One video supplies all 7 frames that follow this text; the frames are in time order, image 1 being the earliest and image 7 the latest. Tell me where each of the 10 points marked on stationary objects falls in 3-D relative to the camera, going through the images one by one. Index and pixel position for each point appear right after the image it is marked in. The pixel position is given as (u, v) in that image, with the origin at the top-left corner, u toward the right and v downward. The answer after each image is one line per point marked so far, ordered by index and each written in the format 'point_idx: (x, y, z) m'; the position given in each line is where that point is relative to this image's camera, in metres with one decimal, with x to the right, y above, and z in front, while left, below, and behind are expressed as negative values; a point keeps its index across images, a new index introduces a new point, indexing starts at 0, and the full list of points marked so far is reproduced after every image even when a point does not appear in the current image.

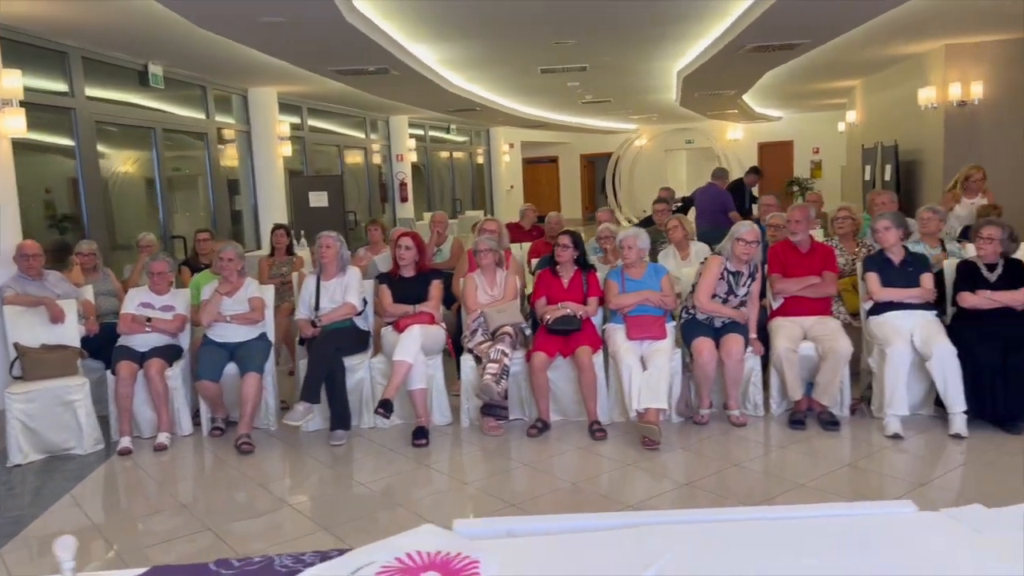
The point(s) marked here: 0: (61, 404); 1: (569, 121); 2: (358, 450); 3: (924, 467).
0: (-2.3, -0.6, +4.2) m
1: (+1.3, +3.7, +18.4) m
2: (-0.8, -0.8, +4.2) m
3: (+1.8, -0.8, +3.7) m
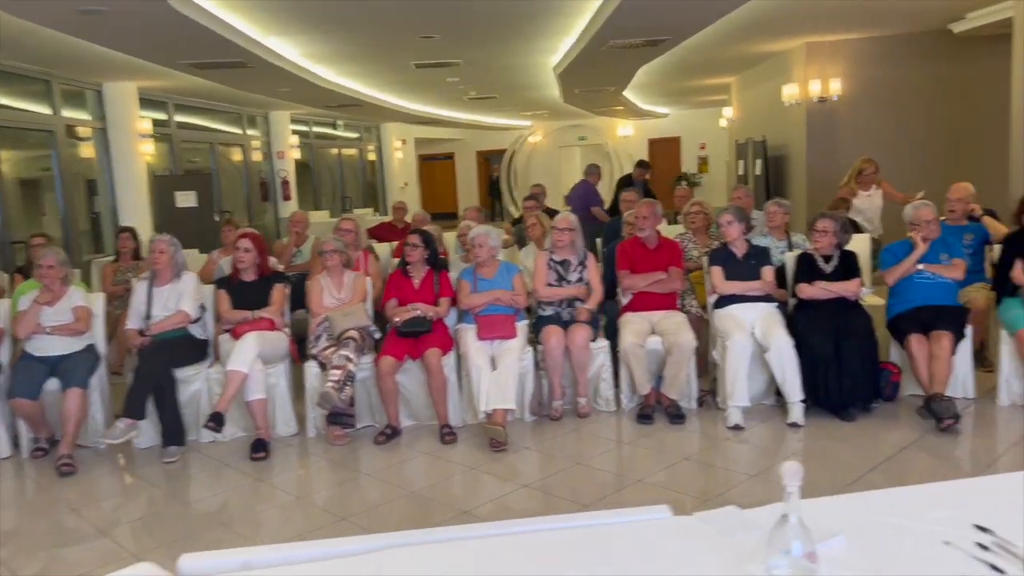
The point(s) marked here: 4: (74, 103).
0: (-3.0, -0.7, +3.8) m
1: (-1.2, +3.8, +18.3) m
2: (-1.6, -0.9, +3.9) m
3: (+1.1, -0.8, +3.7) m
4: (-4.5, +1.9, +8.4) m
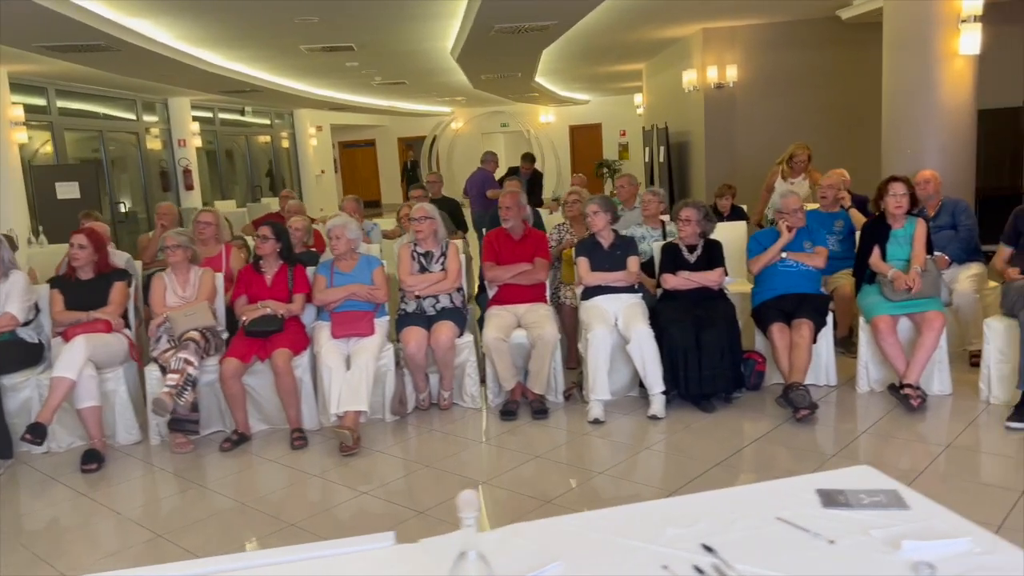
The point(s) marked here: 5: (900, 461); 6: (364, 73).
0: (-3.7, -0.7, +3.4) m
1: (-3.0, +4.0, +17.9) m
2: (-2.2, -0.9, +3.6) m
3: (+0.4, -0.7, +3.7) m
4: (-5.5, +1.9, +7.8) m
5: (+1.5, -0.7, +3.3) m
6: (-2.0, +2.9, +11.0) m
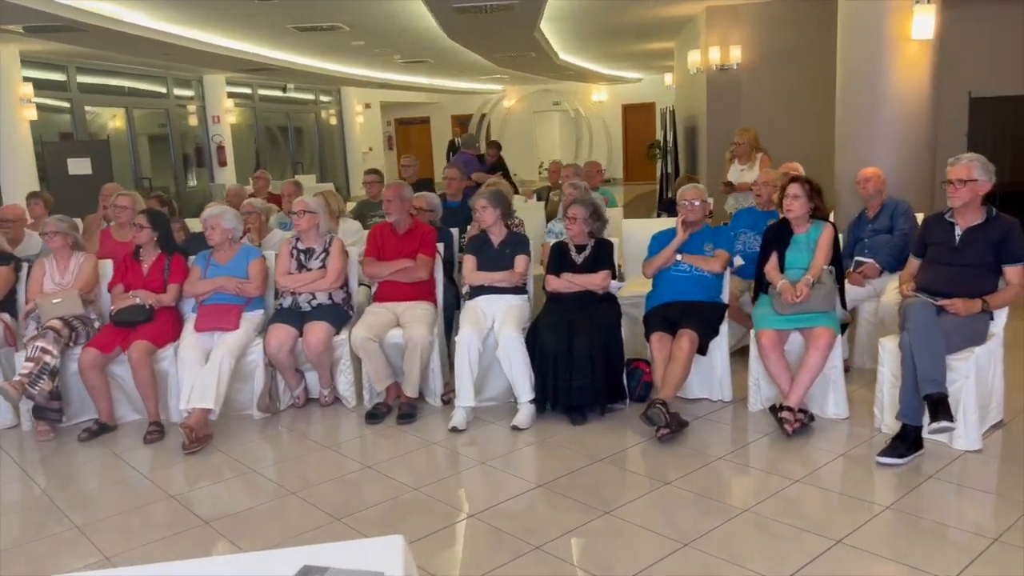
0: (-4.4, -0.6, +3.6) m
1: (-2.0, +4.5, +17.8) m
2: (-2.9, -0.8, +3.7) m
3: (-0.2, -0.7, +3.5) m
4: (-5.7, +2.2, +8.1) m
5: (+0.8, -0.7, +3.0) m
6: (-1.8, +3.1, +10.9) m
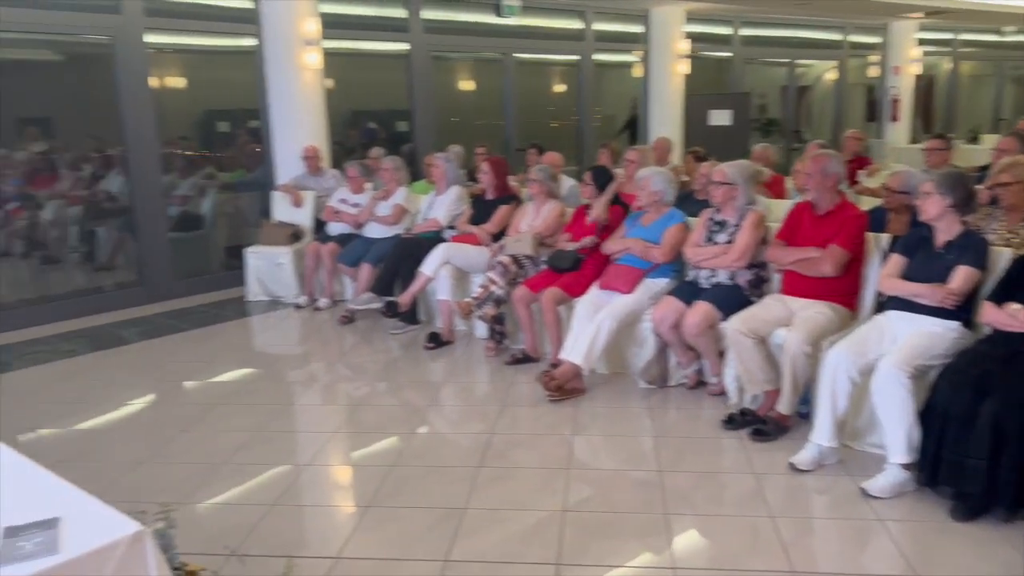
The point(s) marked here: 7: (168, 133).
0: (-1.7, +0.2, +5.9) m
1: (+11.1, +4.4, +13.1) m
2: (-0.7, -0.3, +5.0) m
3: (+0.9, -0.7, +2.8) m
4: (+1.2, +3.0, +9.6) m
5: (+1.2, -0.9, +1.7) m
6: (+5.9, +3.2, +8.4) m
7: (-2.6, +1.2, +6.3) m
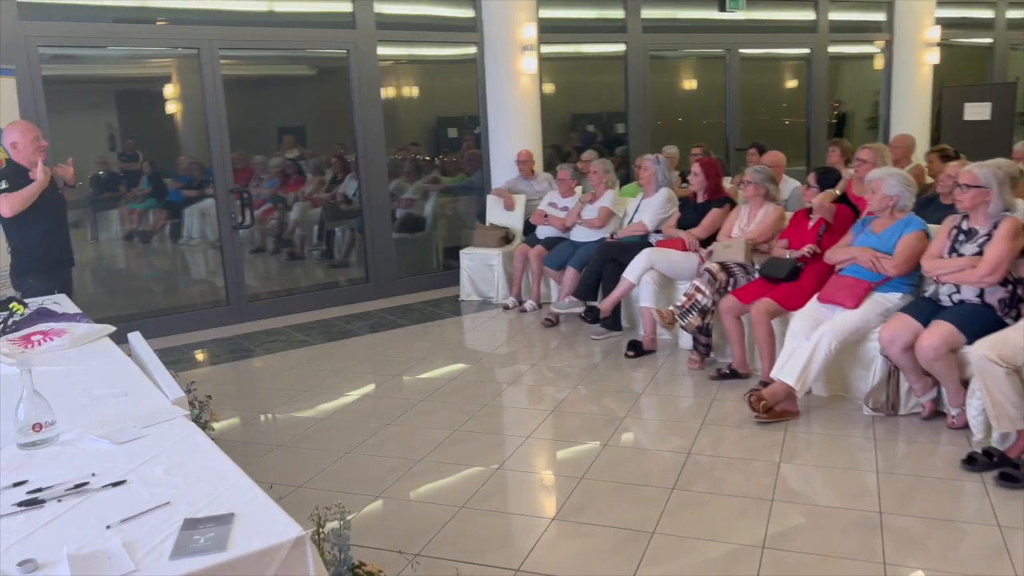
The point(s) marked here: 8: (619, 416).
0: (-0.2, +0.2, +6.1) m
1: (+14.2, +3.9, +9.7) m
2: (+0.5, -0.3, +4.9) m
3: (+1.5, -0.8, +2.4) m
4: (+3.7, +2.9, +8.8) m
5: (+1.5, -1.0, +1.2) m
6: (+7.9, +2.9, +6.5) m
7: (-0.9, +1.2, +6.6) m
8: (+0.5, -0.6, +3.8) m
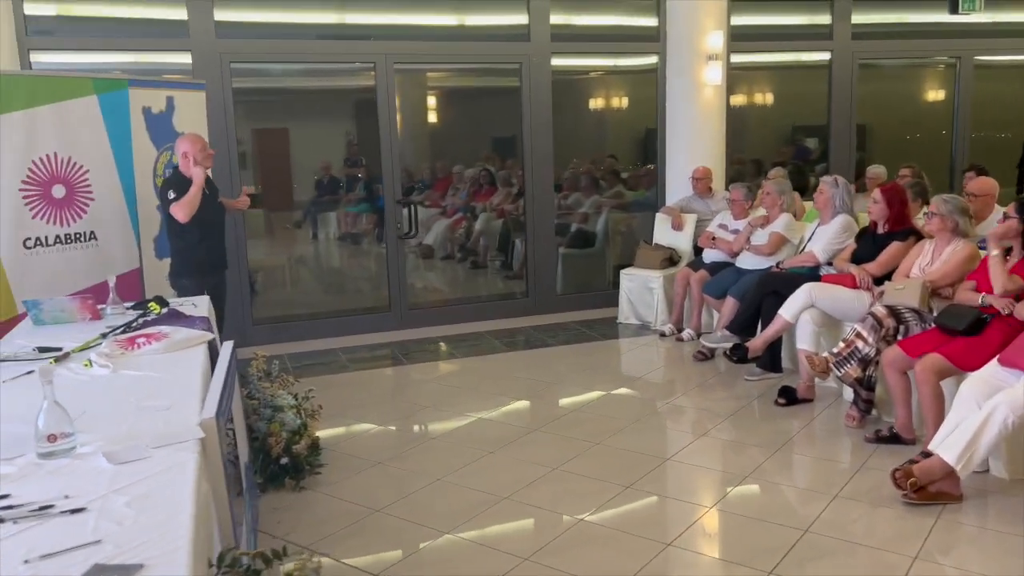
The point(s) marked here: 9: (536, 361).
0: (+1.0, 0.0, +5.7) m
1: (+16.0, +2.8, +5.4) m
2: (+1.3, -0.5, +4.4) m
3: (+1.5, -1.0, +1.8) m
4: (+5.6, +2.4, +7.4) m
5: (+1.2, -1.2, +0.6) m
6: (+9.0, +2.2, +4.0) m
7: (+0.5, +1.1, +6.5) m
8: (+1.0, -0.8, +3.3) m
9: (+0.2, -0.5, +5.3) m
